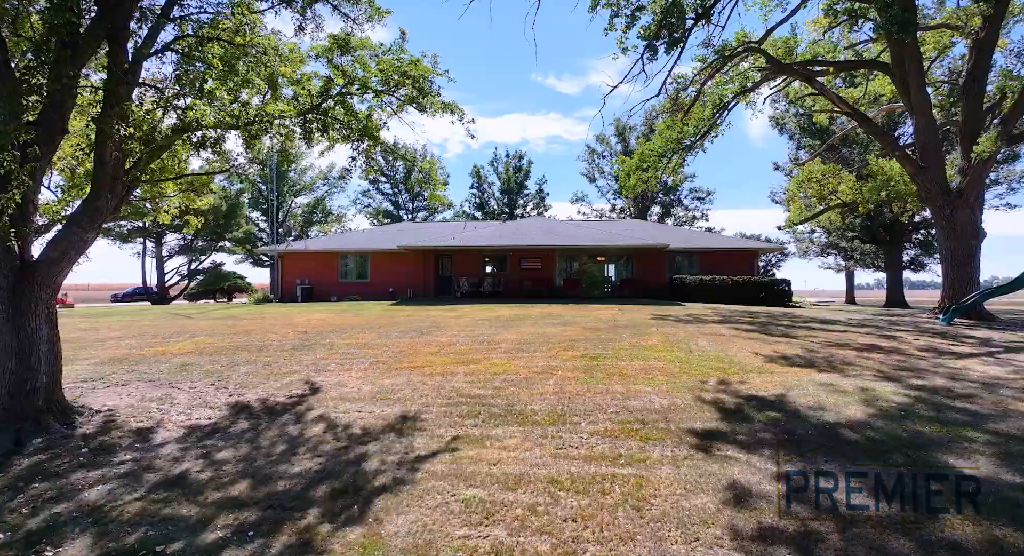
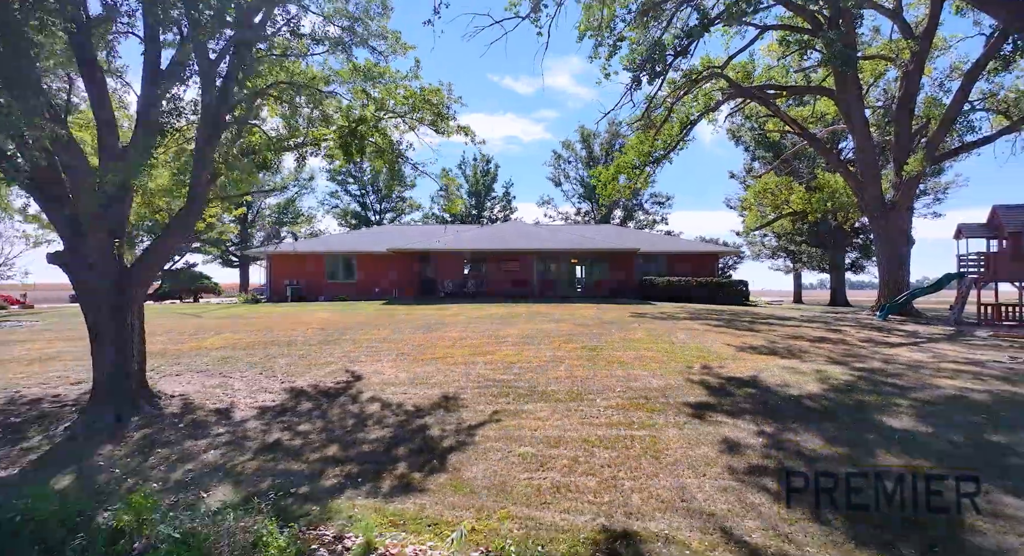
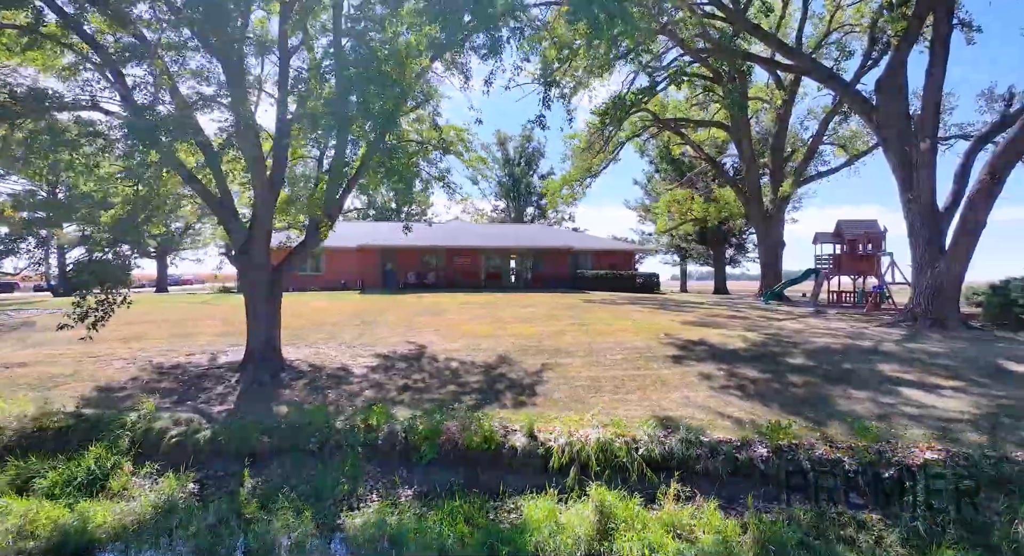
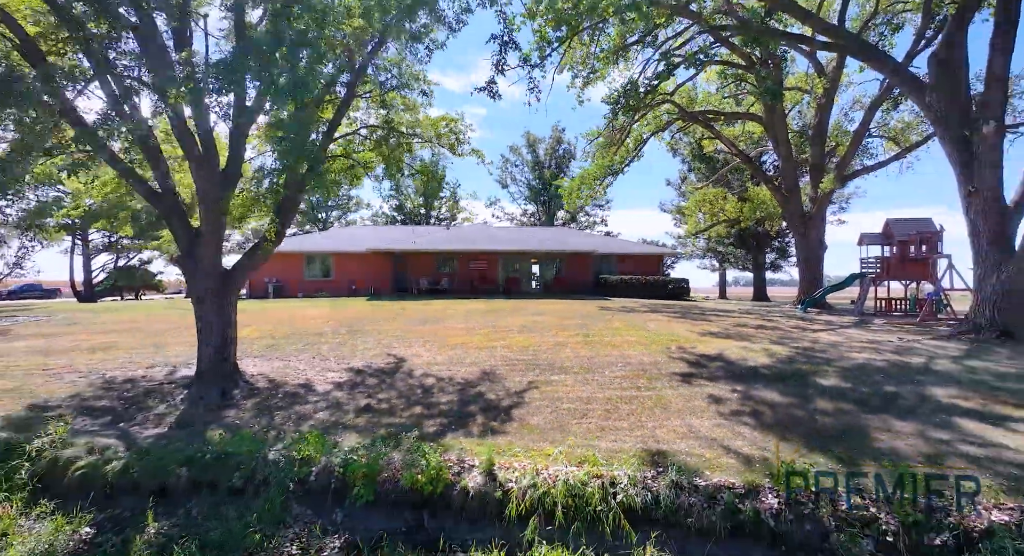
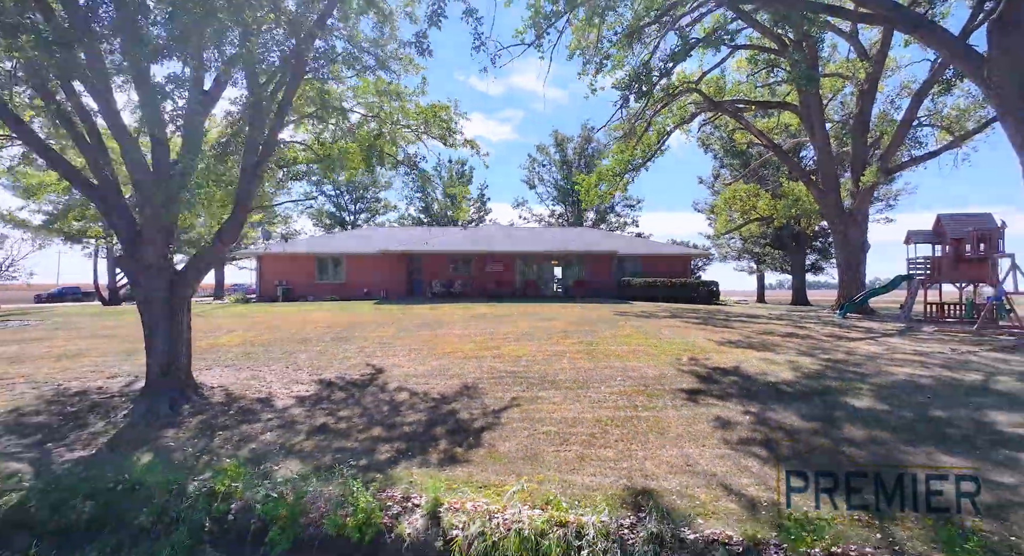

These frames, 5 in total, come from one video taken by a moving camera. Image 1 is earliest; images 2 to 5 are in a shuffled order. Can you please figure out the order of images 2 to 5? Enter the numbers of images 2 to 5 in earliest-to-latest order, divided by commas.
2, 5, 4, 3
